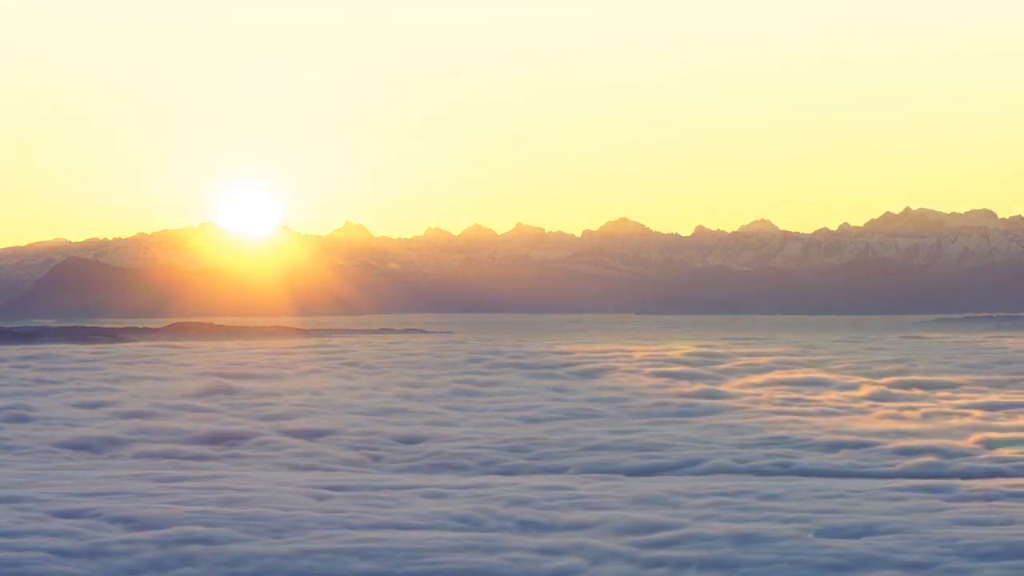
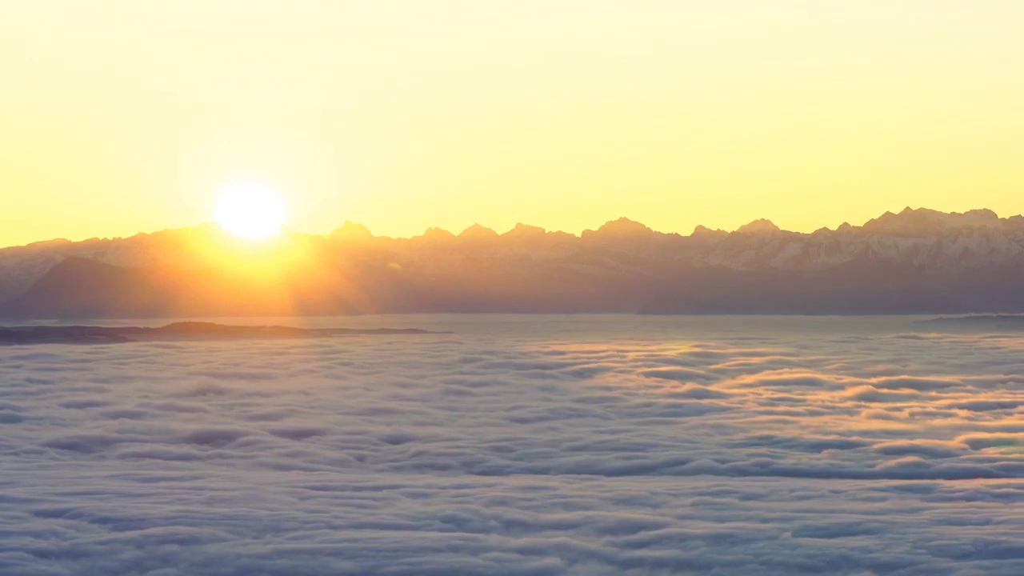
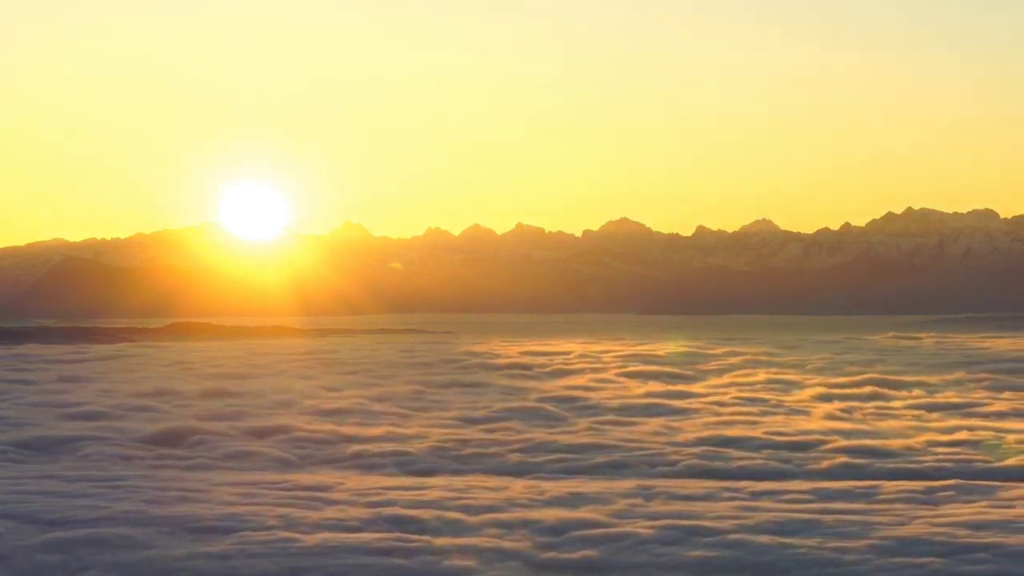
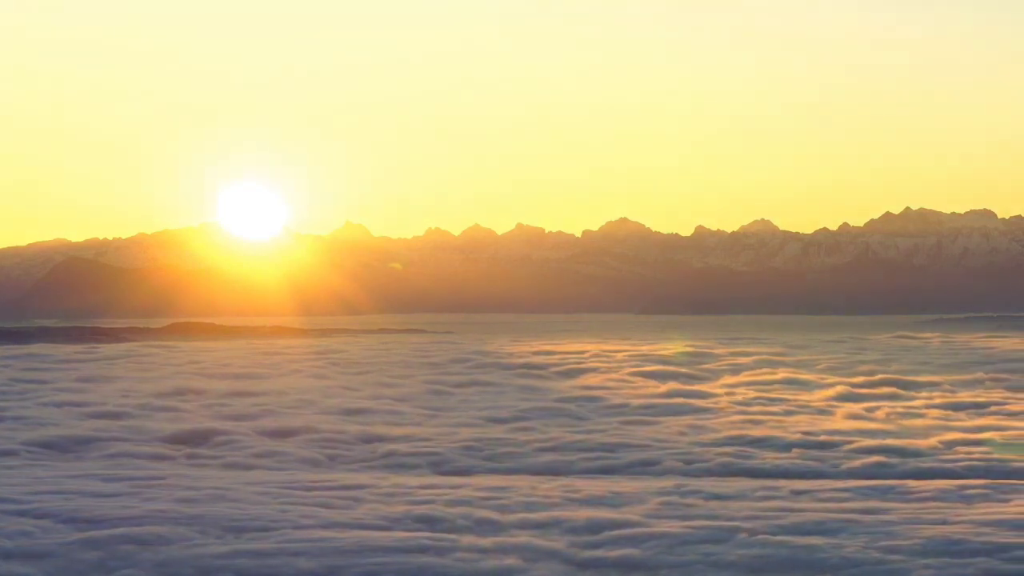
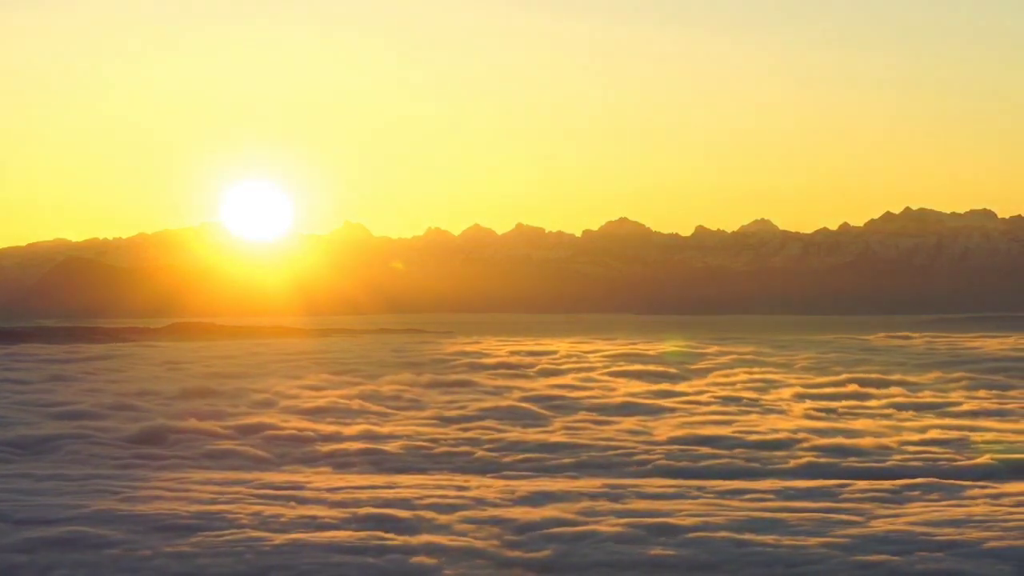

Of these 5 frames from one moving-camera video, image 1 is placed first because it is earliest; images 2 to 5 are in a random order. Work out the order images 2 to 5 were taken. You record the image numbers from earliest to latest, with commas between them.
2, 4, 3, 5
